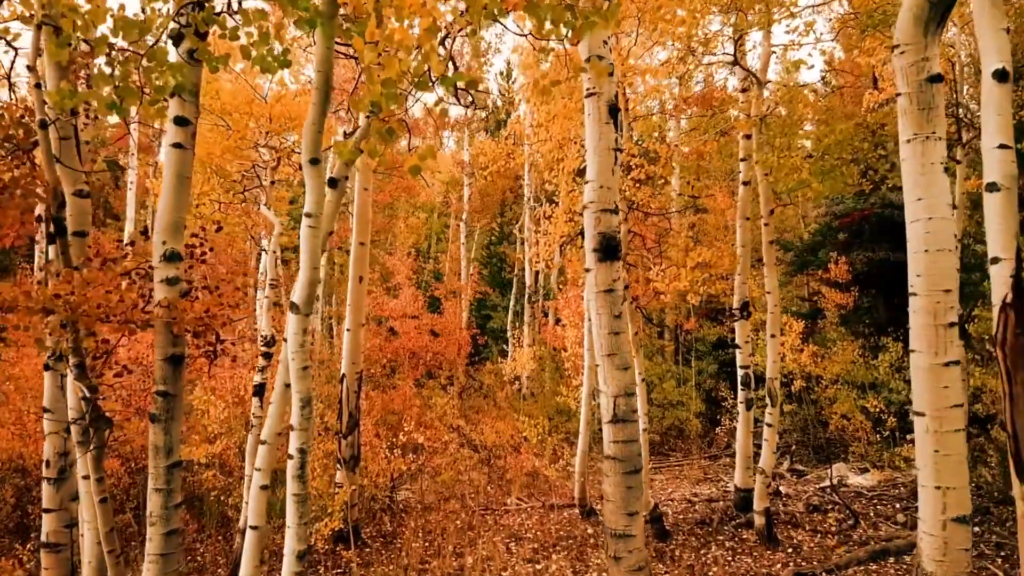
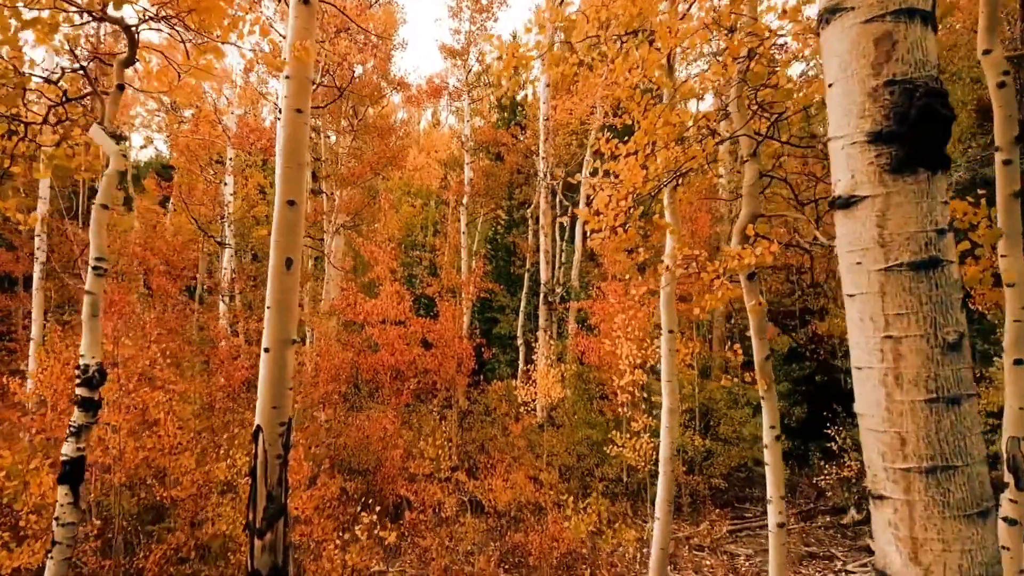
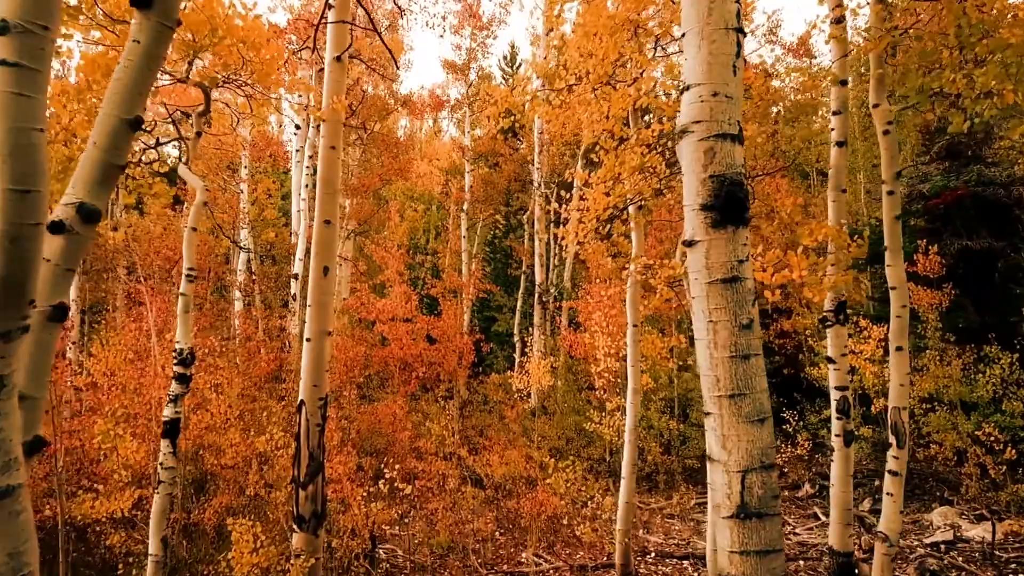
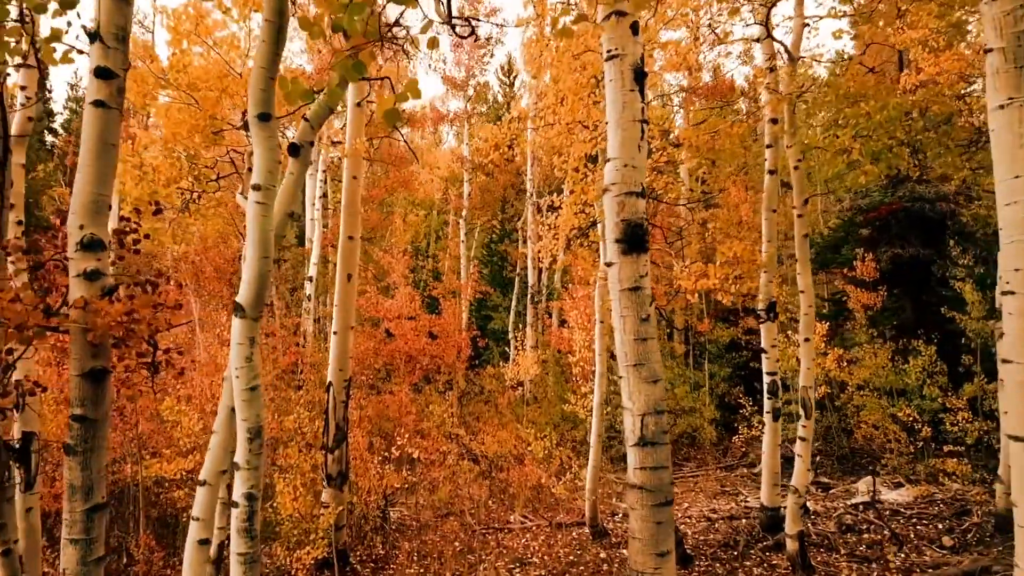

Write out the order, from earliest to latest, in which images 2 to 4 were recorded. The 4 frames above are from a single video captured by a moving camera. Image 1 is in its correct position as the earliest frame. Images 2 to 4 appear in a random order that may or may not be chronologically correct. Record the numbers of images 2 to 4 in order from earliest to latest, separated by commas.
4, 3, 2
